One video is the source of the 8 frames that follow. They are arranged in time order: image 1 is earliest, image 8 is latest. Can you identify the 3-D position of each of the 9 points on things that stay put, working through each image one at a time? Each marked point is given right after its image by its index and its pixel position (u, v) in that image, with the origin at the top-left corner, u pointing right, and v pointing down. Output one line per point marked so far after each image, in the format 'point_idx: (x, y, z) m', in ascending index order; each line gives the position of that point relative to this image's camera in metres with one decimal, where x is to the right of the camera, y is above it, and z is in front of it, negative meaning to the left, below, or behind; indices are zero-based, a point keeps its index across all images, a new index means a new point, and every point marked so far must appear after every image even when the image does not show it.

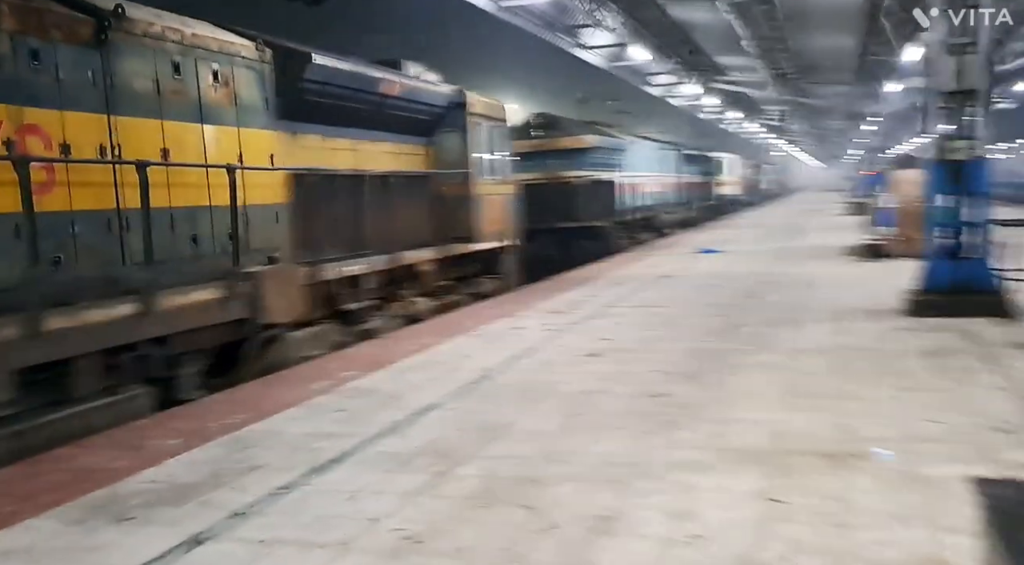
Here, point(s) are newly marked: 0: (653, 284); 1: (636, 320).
0: (+1.9, 0.0, +11.5) m
1: (+1.1, -0.4, +8.1) m
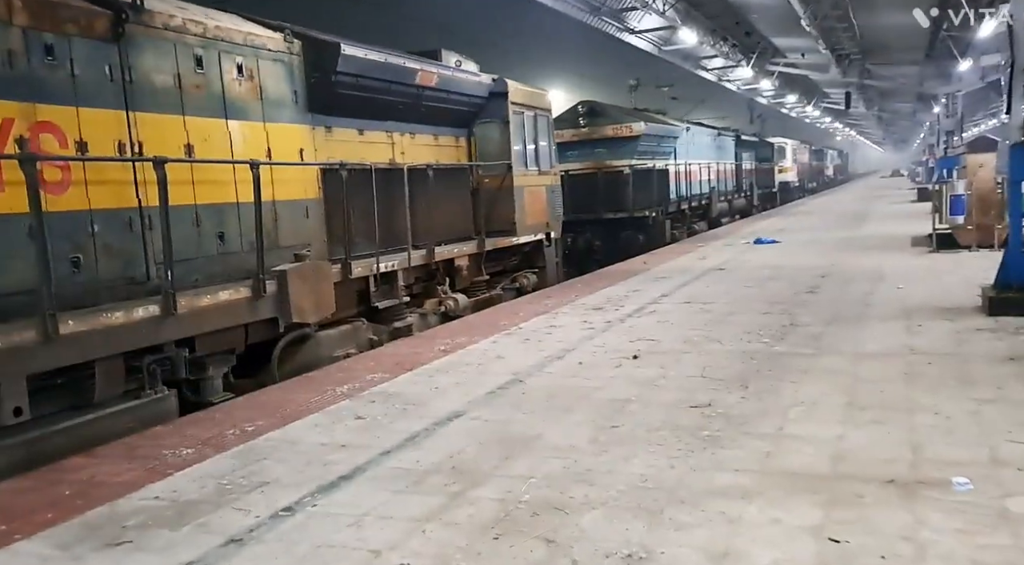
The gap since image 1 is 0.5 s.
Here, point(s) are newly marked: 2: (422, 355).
0: (+2.5, +0.1, +11.0) m
1: (+1.5, -0.3, +7.7) m
2: (-0.7, -0.6, +6.5) m
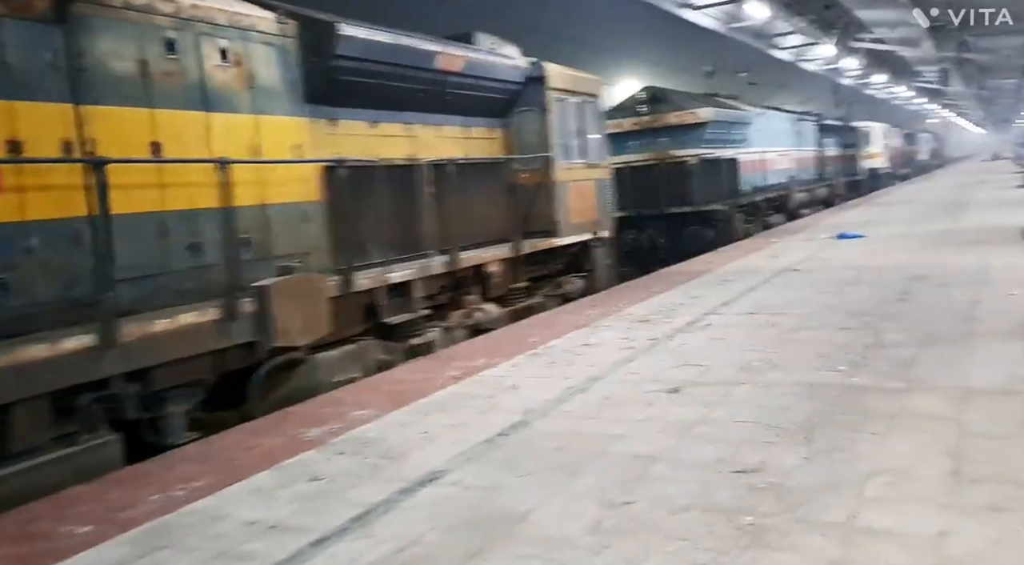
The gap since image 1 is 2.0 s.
0: (+3.0, 0.0, +9.7) m
1: (+1.7, -0.4, +6.5) m
2: (-0.6, -0.7, +5.5) m
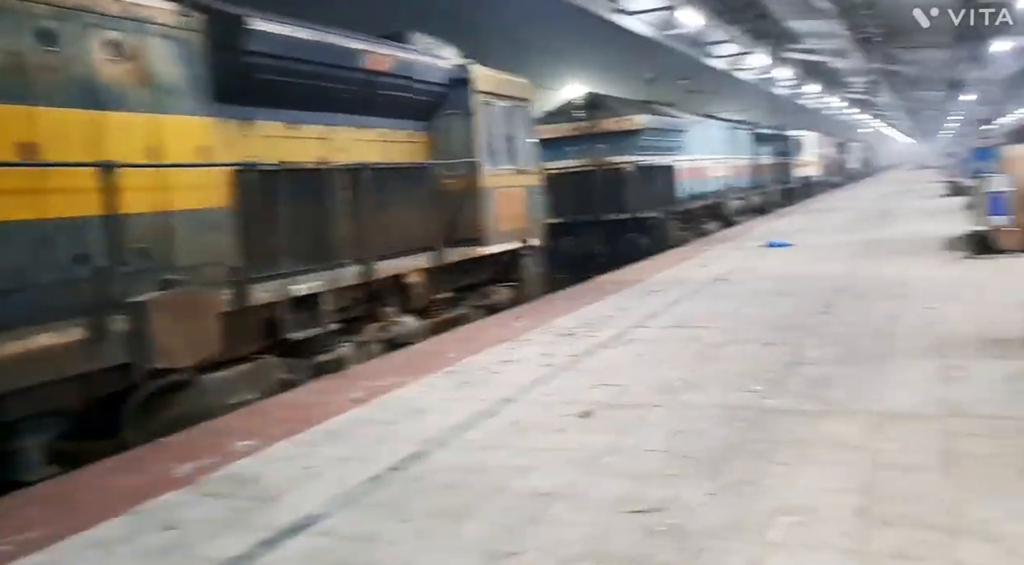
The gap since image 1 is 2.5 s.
0: (+2.1, -0.1, +9.6) m
1: (+1.1, -0.5, +6.2) m
2: (-1.1, -0.7, +5.2) m
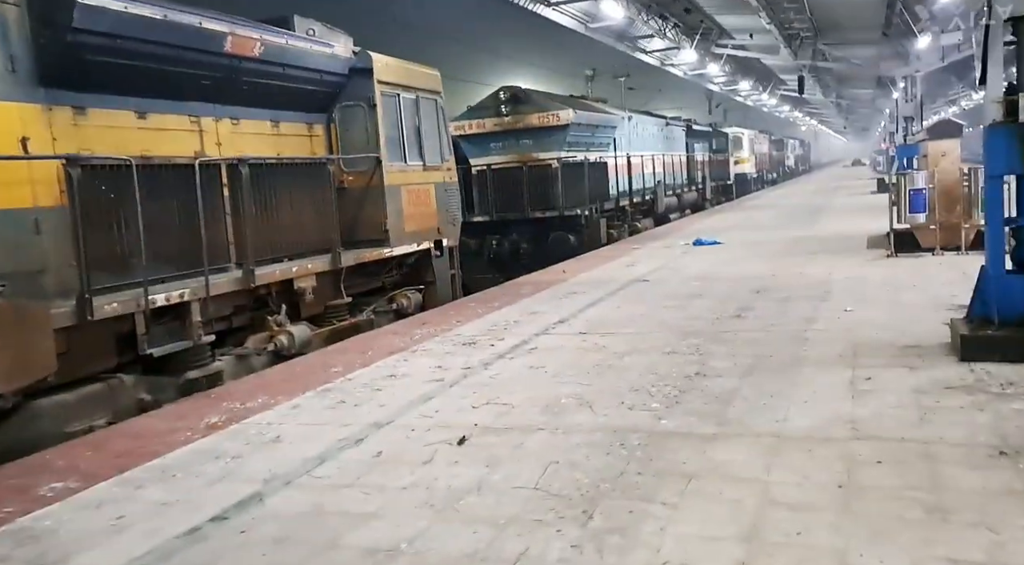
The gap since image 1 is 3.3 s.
0: (+1.2, -0.1, +9.1) m
1: (+0.4, -0.5, +5.7) m
2: (-1.8, -0.8, +4.5) m
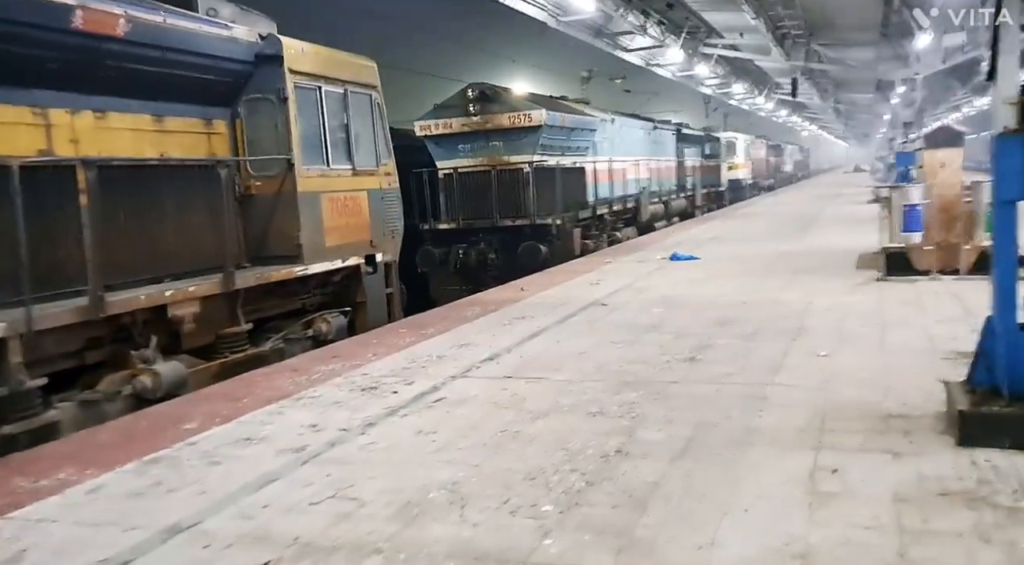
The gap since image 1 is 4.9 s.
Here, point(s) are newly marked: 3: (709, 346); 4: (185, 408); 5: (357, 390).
0: (+0.6, -0.3, +8.0) m
1: (-0.2, -0.8, +4.6) m
2: (-2.4, -1.0, +3.4) m
3: (+1.5, -0.4, +6.4) m
4: (-2.0, -0.8, +5.4) m
5: (-1.0, -0.7, +5.6) m
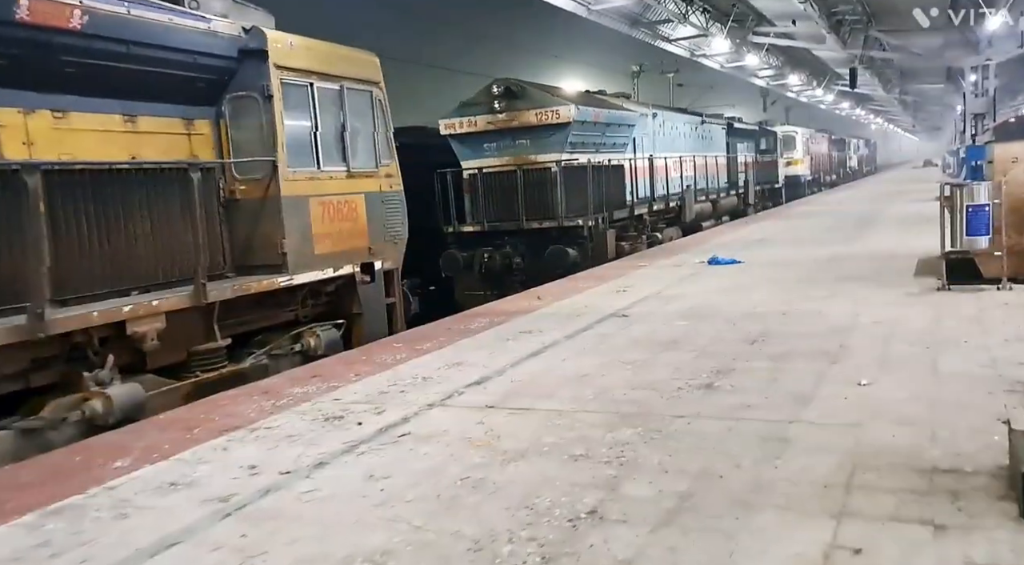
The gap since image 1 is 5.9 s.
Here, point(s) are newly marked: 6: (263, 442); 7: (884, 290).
0: (+0.6, -0.4, +7.2) m
1: (-0.4, -0.9, +3.9) m
2: (-2.6, -1.1, +2.8) m
3: (+1.4, -0.5, +5.6) m
4: (-2.1, -0.9, +4.8) m
5: (-1.1, -0.8, +5.0) m
6: (-1.3, -0.8, +4.6) m
7: (+3.7, -0.1, +8.5) m
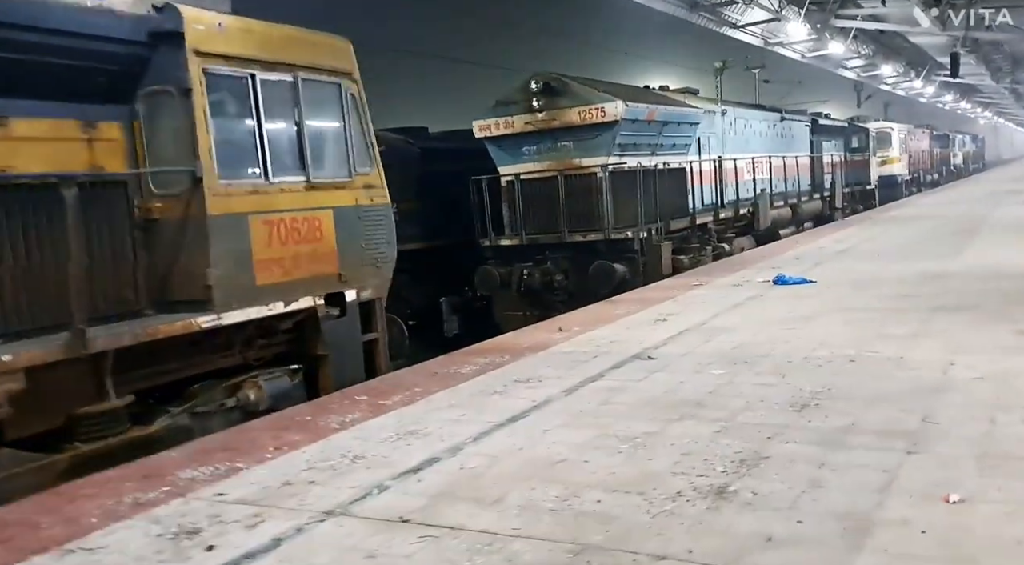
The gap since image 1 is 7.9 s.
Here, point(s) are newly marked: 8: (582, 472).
0: (+0.5, -0.7, +5.6) m
1: (-0.8, -1.1, +2.4) m
2: (-3.1, -1.3, +1.6) m
3: (+1.2, -0.8, +3.9) m
4: (-2.5, -1.1, +3.5) m
5: (-1.4, -1.0, +3.6) m
6: (-1.7, -1.1, +3.2) m
7: (+3.7, -0.3, +6.6) m
8: (+0.3, -0.9, +3.9) m
